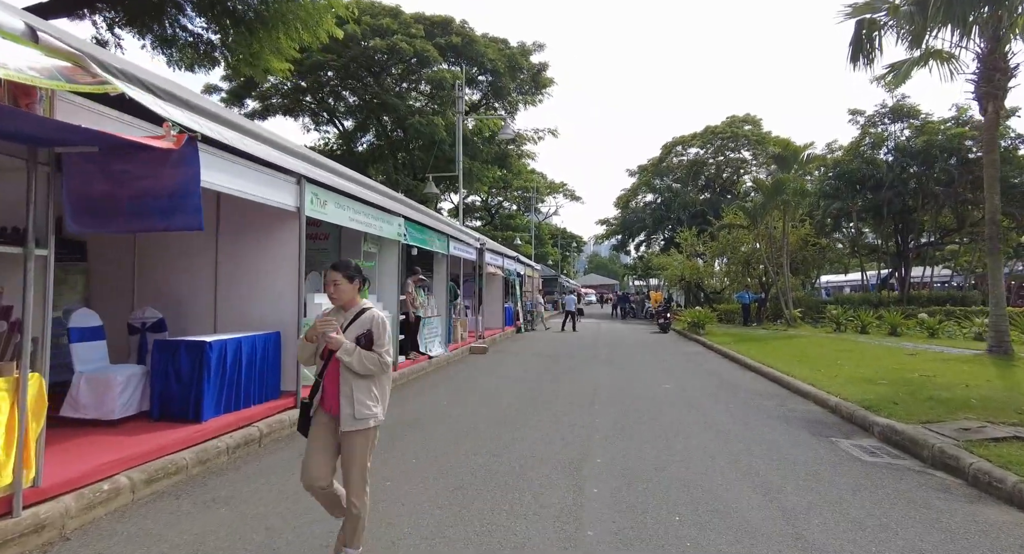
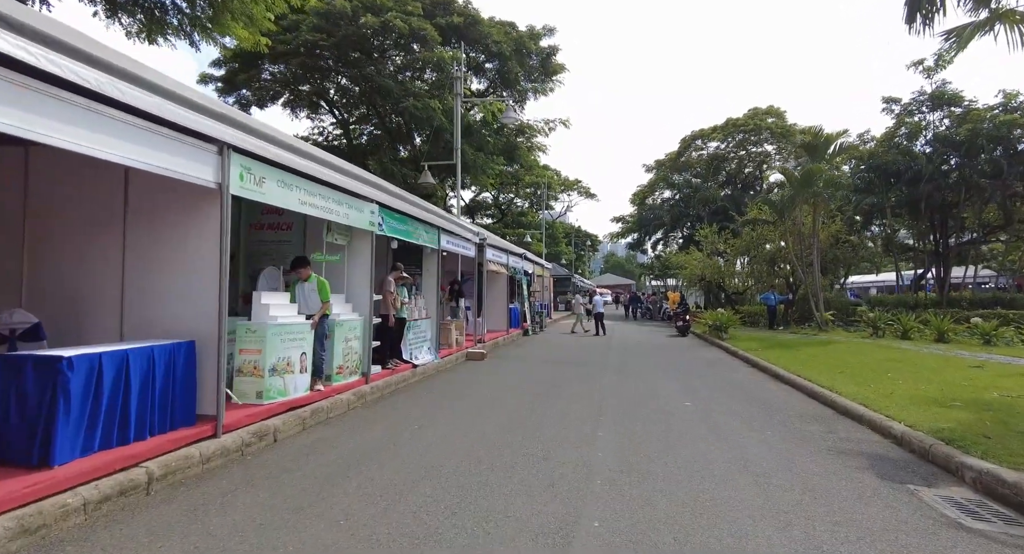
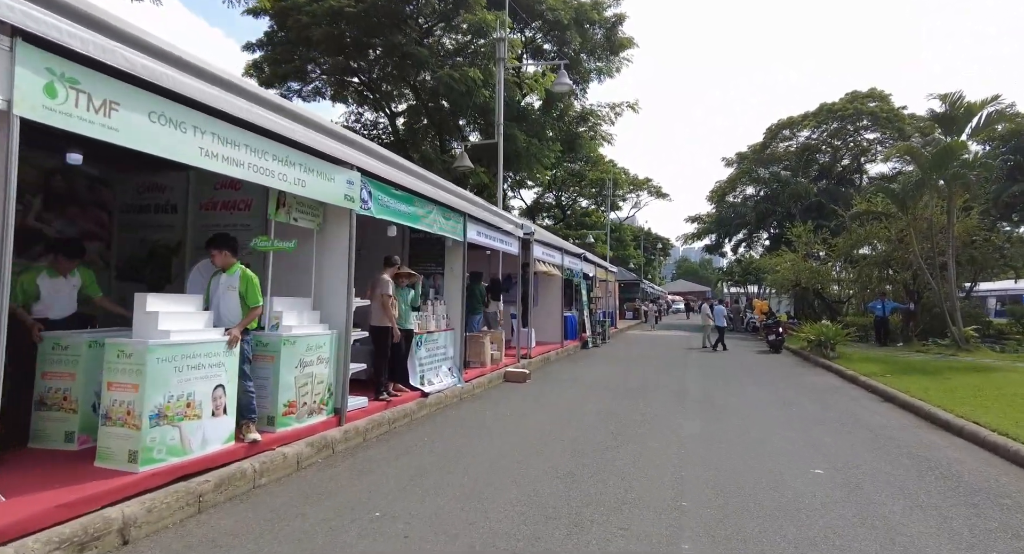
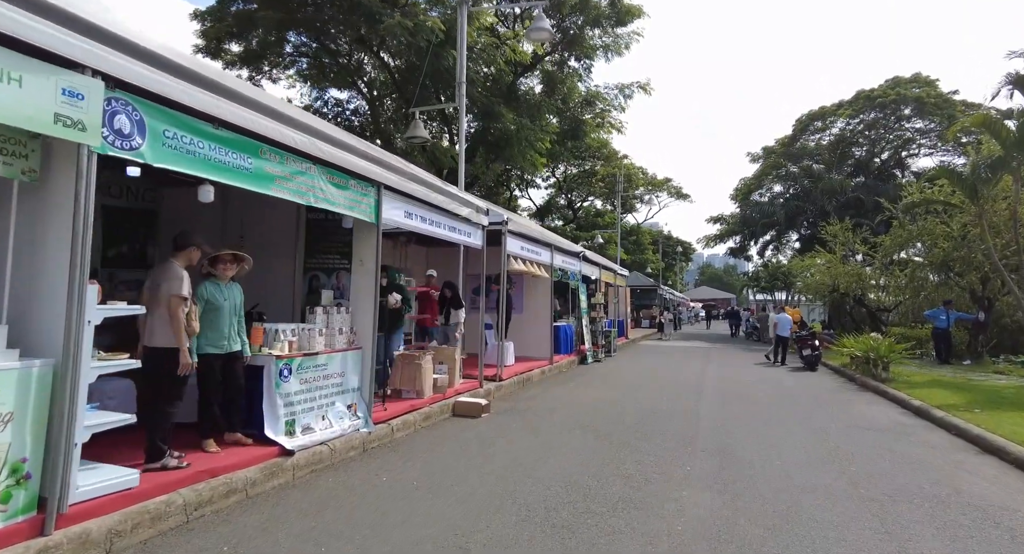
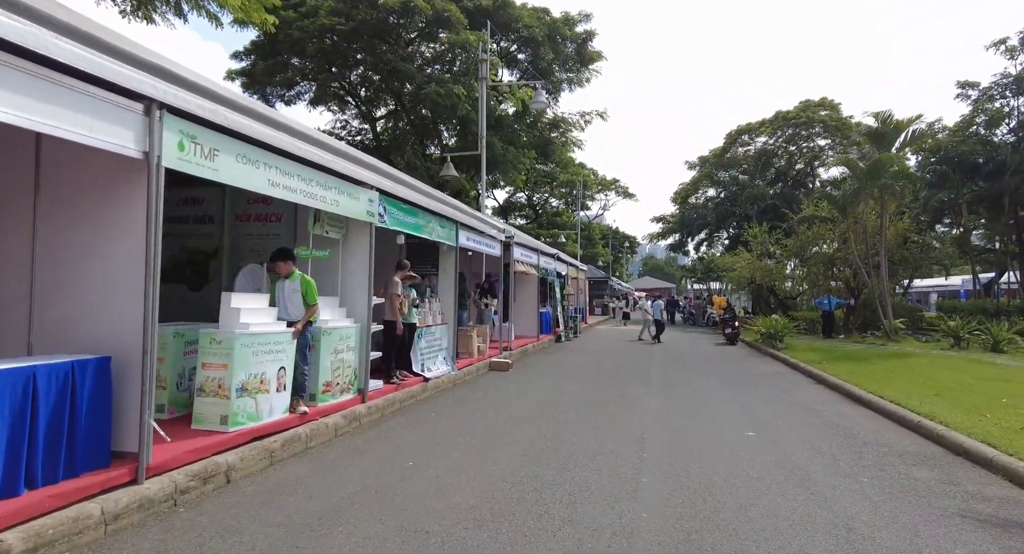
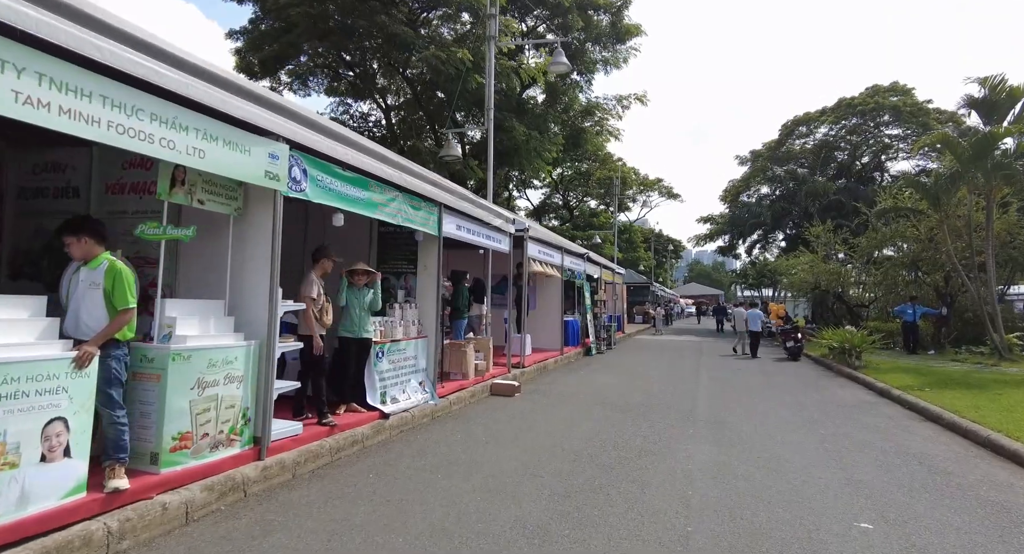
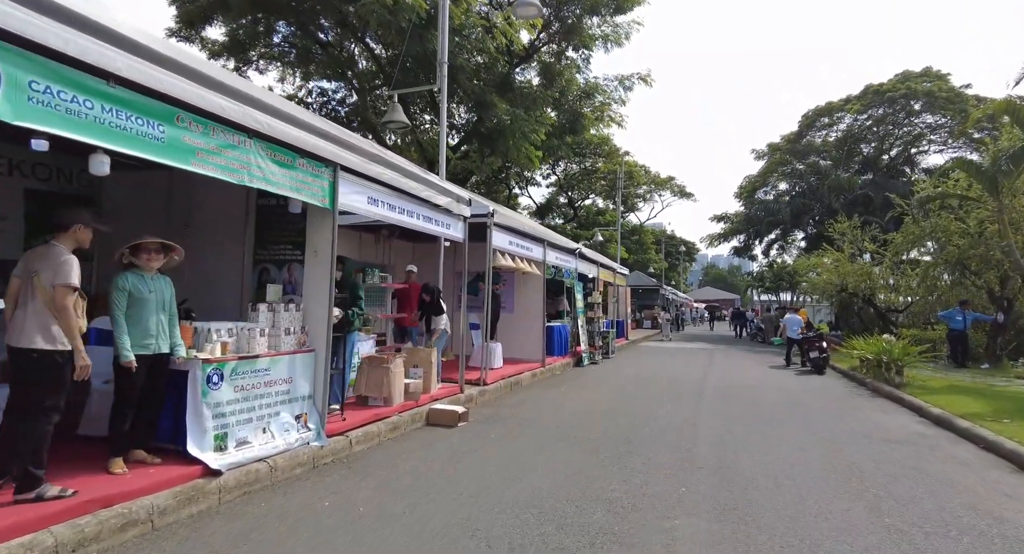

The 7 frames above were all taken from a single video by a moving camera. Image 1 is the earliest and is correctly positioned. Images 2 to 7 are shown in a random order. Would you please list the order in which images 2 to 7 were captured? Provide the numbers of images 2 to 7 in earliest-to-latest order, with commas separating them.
2, 5, 3, 6, 4, 7
